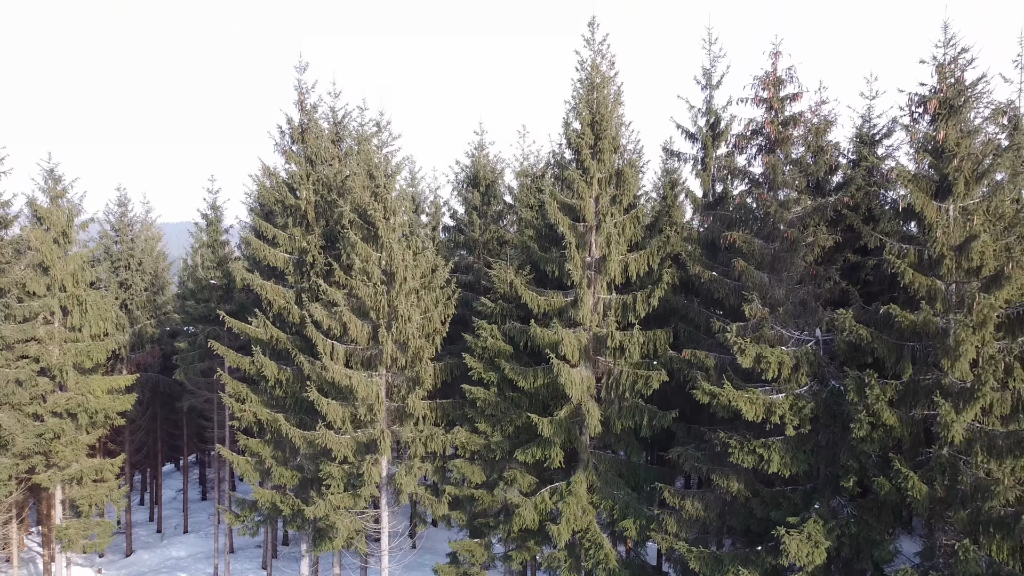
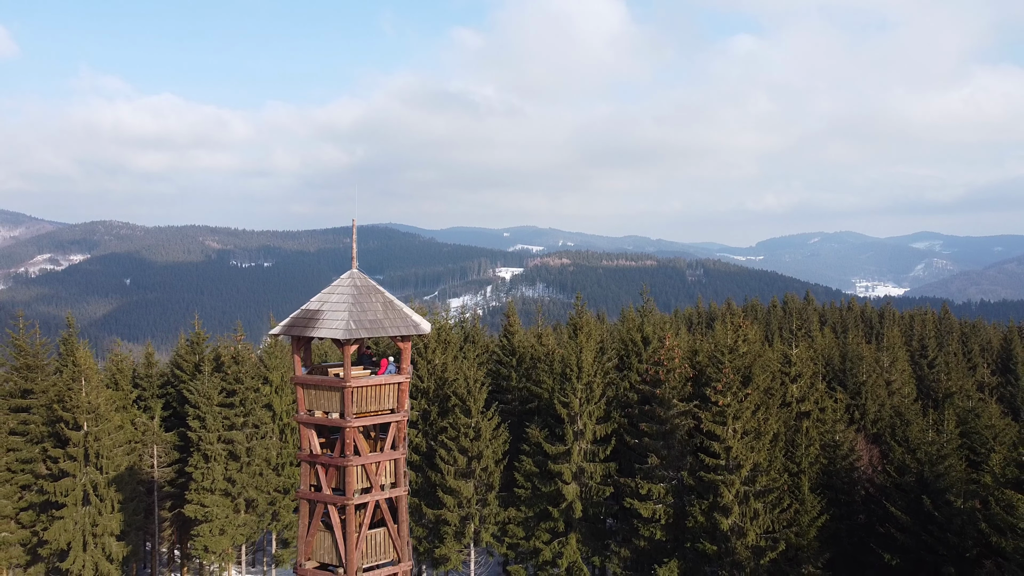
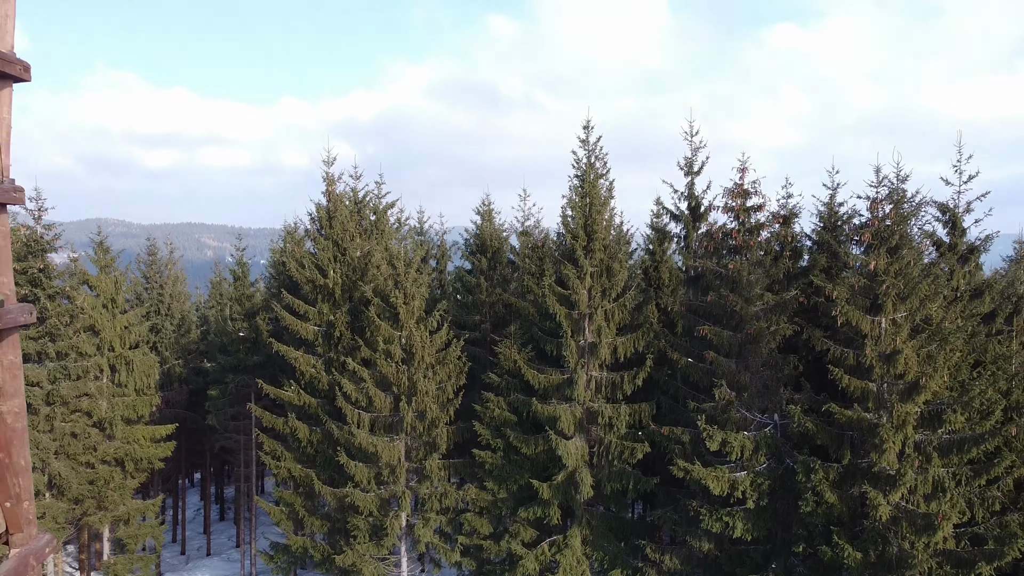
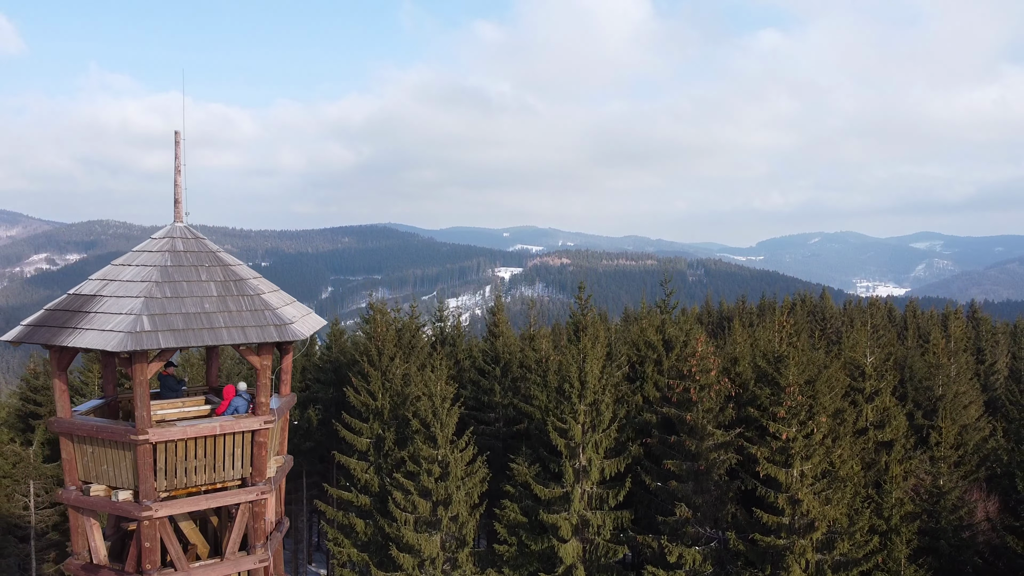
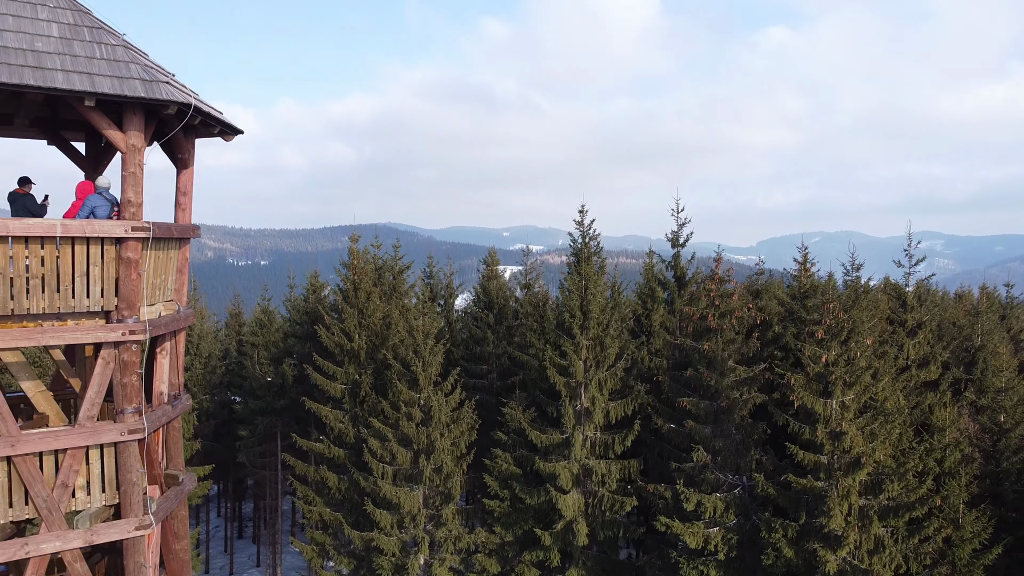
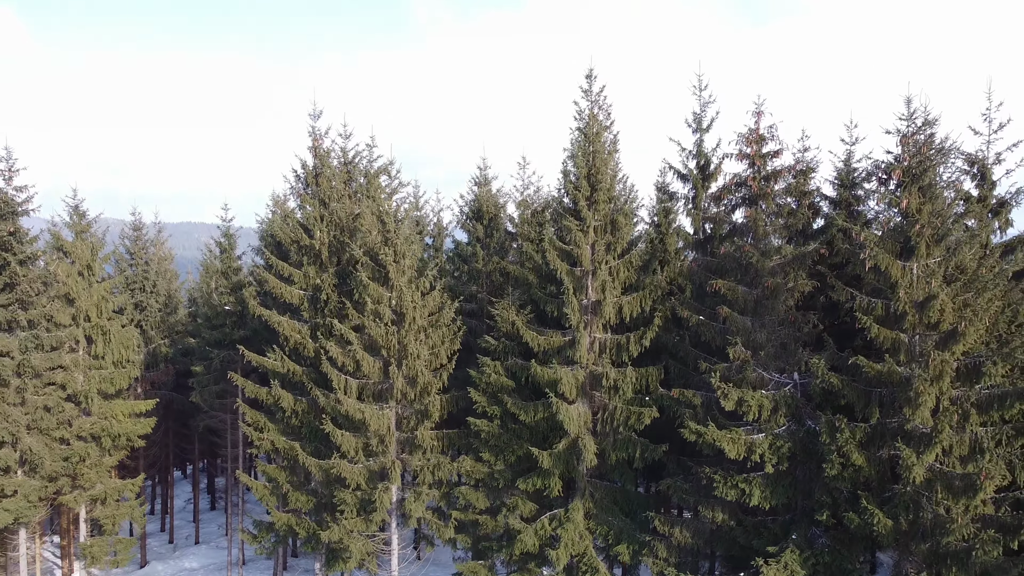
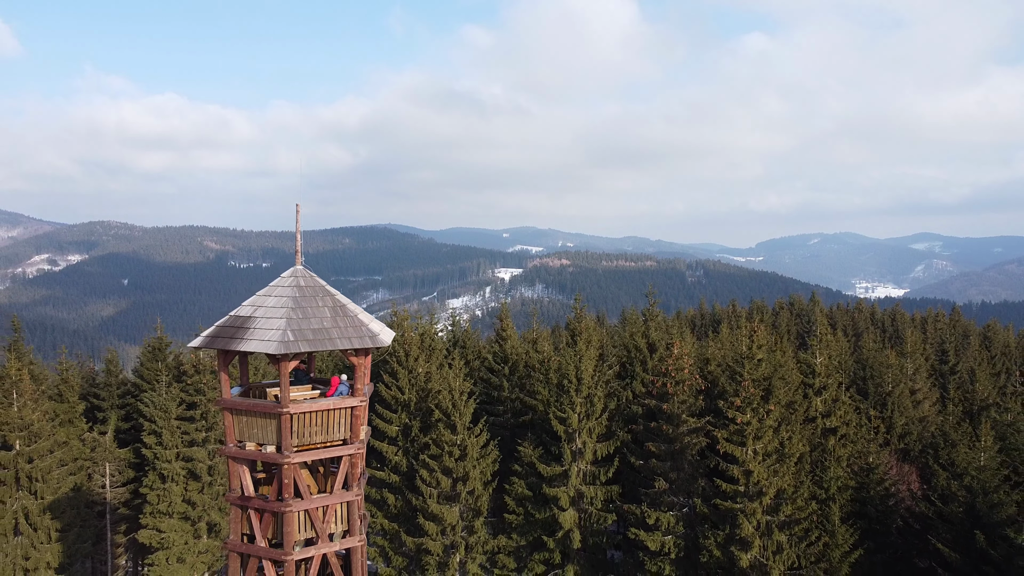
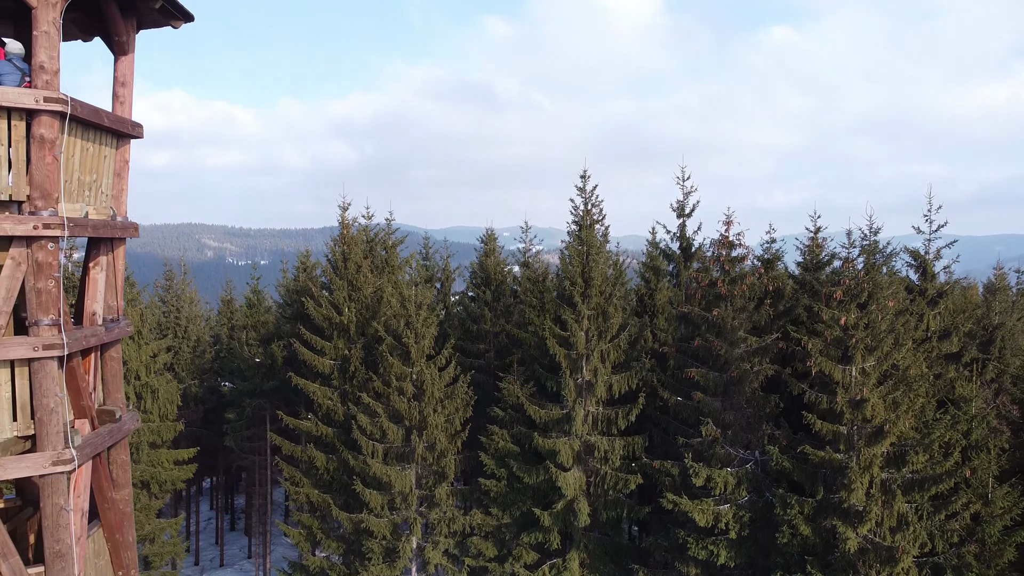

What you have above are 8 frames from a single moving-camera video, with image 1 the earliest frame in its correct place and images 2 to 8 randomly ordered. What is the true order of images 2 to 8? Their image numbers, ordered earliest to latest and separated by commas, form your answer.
6, 3, 8, 5, 4, 7, 2
